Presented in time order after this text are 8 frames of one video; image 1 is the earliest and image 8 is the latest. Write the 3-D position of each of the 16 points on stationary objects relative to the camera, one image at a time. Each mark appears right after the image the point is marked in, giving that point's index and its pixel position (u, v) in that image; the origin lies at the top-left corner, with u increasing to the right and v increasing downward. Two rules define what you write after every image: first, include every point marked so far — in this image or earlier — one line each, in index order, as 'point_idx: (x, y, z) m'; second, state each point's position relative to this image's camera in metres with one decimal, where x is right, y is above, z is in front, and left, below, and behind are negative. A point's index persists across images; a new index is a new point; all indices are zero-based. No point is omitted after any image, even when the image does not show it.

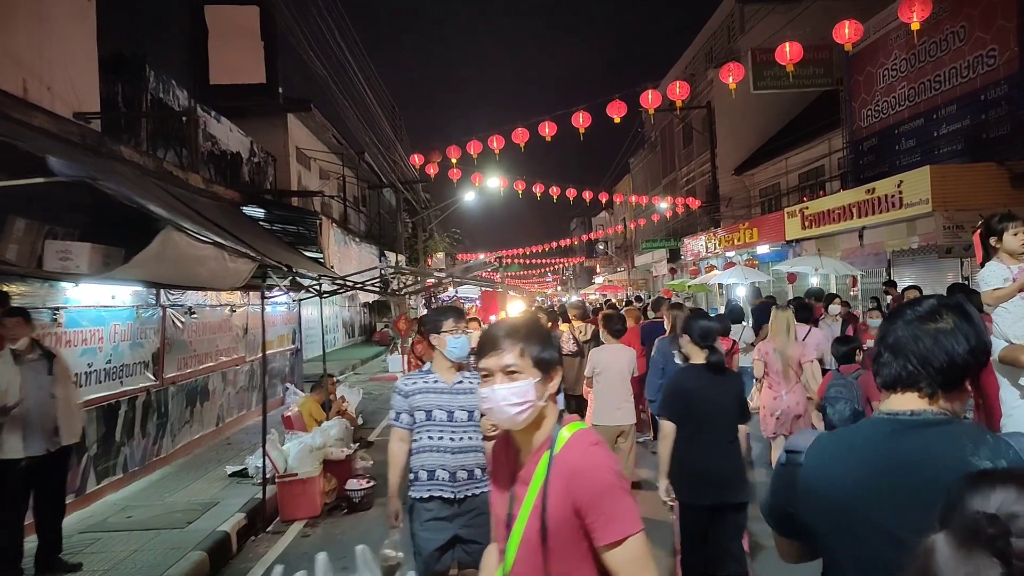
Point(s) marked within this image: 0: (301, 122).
0: (-5.8, +4.6, +17.8) m
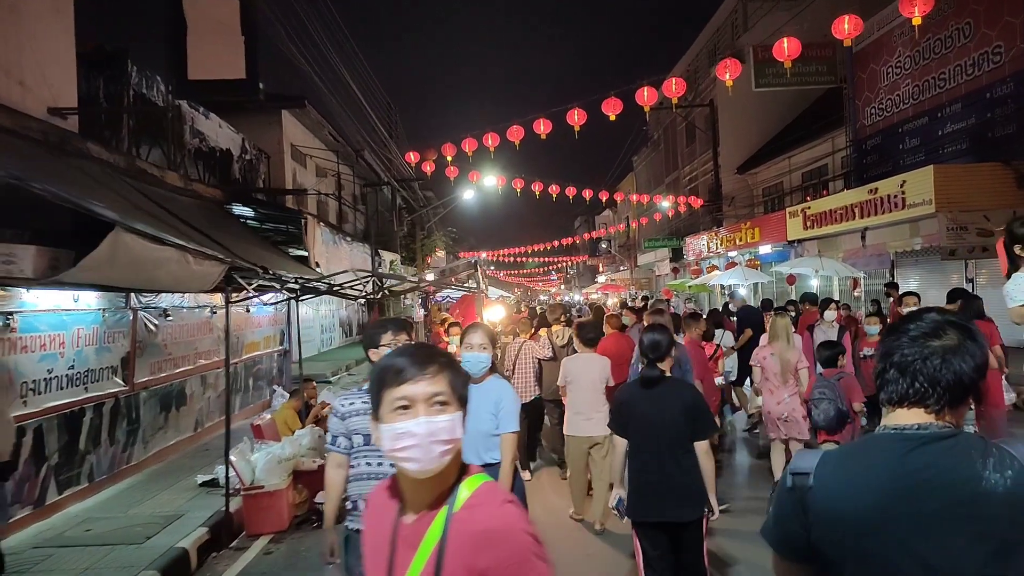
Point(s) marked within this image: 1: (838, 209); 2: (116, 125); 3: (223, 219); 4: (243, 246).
0: (-5.8, +4.6, +17.6) m
1: (+8.4, +2.0, +16.7) m
2: (-5.6, +2.3, +9.2) m
3: (-4.0, +0.9, +9.0) m
4: (-3.3, +0.5, +8.1) m
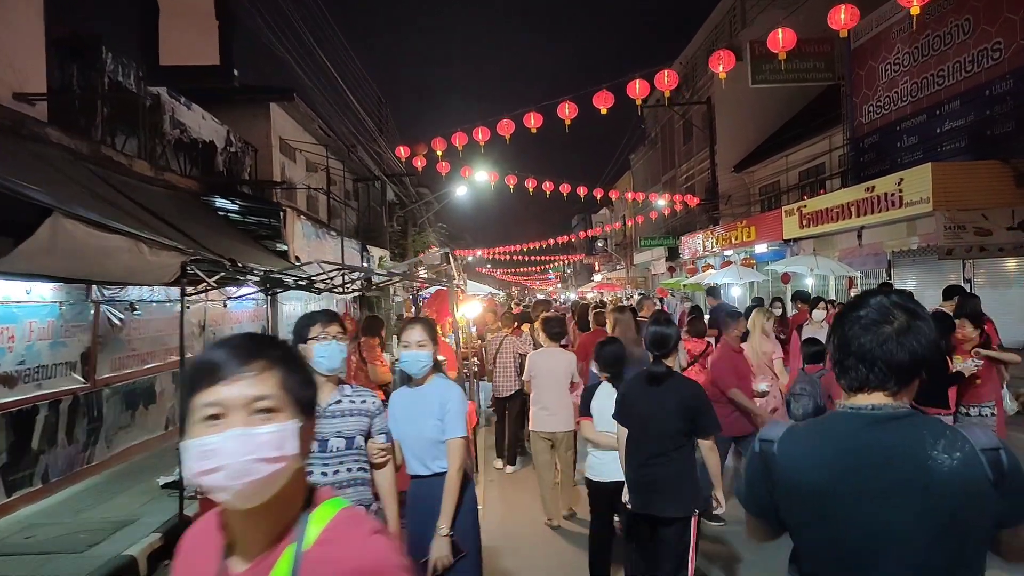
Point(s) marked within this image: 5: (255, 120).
0: (-6.1, +4.7, +17.3) m
1: (+8.2, +2.0, +16.4) m
2: (-5.8, +2.4, +8.9) m
3: (-4.2, +1.0, +8.7) m
4: (-3.5, +0.6, +7.8) m
5: (-6.5, +4.3, +16.5) m
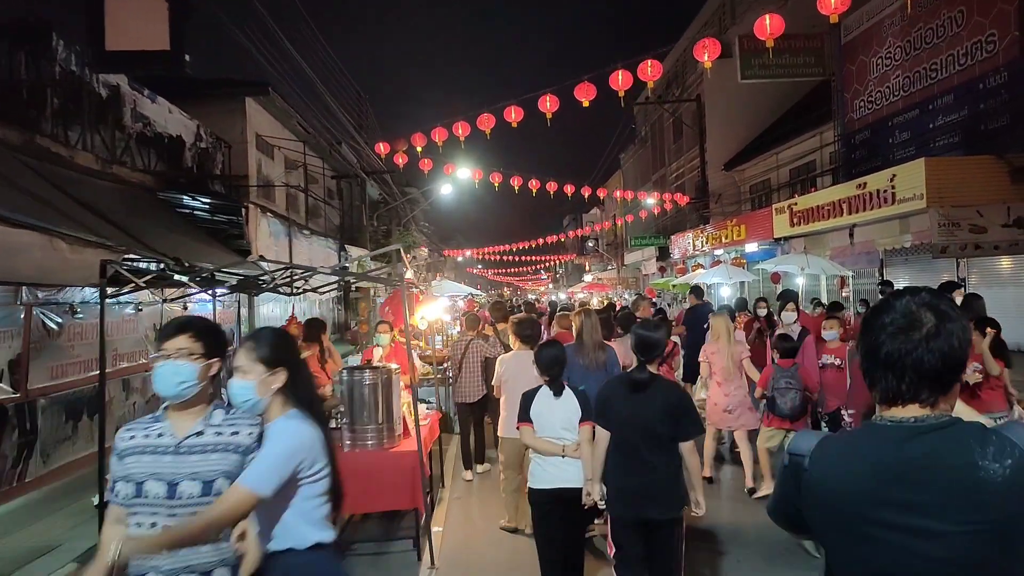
0: (-6.5, +4.7, +16.8) m
1: (+7.8, +2.1, +16.0) m
2: (-6.1, +2.4, +8.4) m
3: (-4.5, +1.0, +8.2) m
4: (-3.9, +0.6, +7.3) m
5: (-6.9, +4.2, +15.9) m
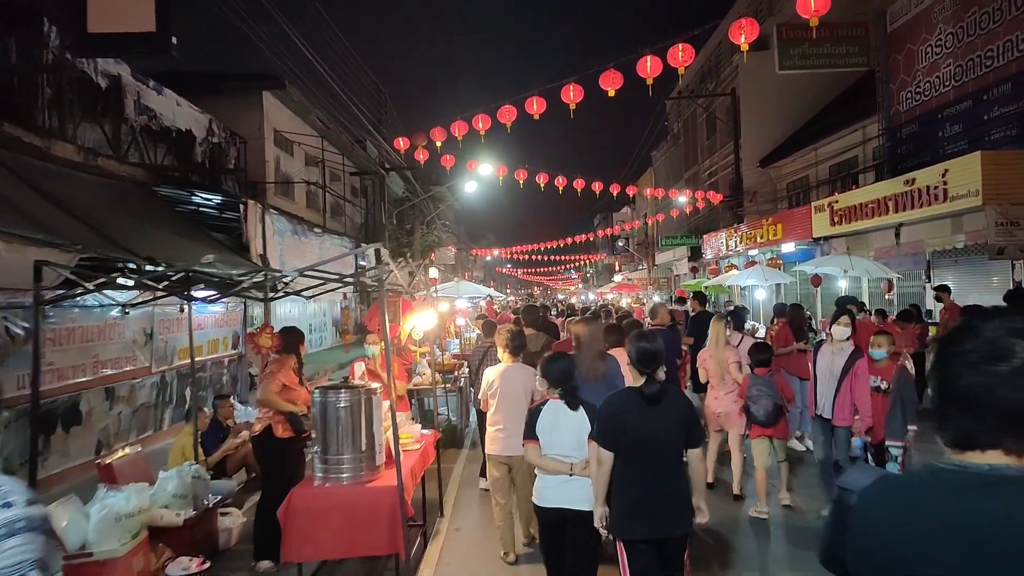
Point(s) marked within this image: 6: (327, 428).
0: (-5.9, +4.7, +16.4) m
1: (+8.3, +2.0, +15.0) m
2: (-5.9, +2.4, +8.0) m
3: (-4.3, +1.0, +7.7) m
4: (-3.7, +0.6, +6.8) m
5: (-6.4, +4.2, +15.6) m
6: (-1.2, -0.9, +3.9) m
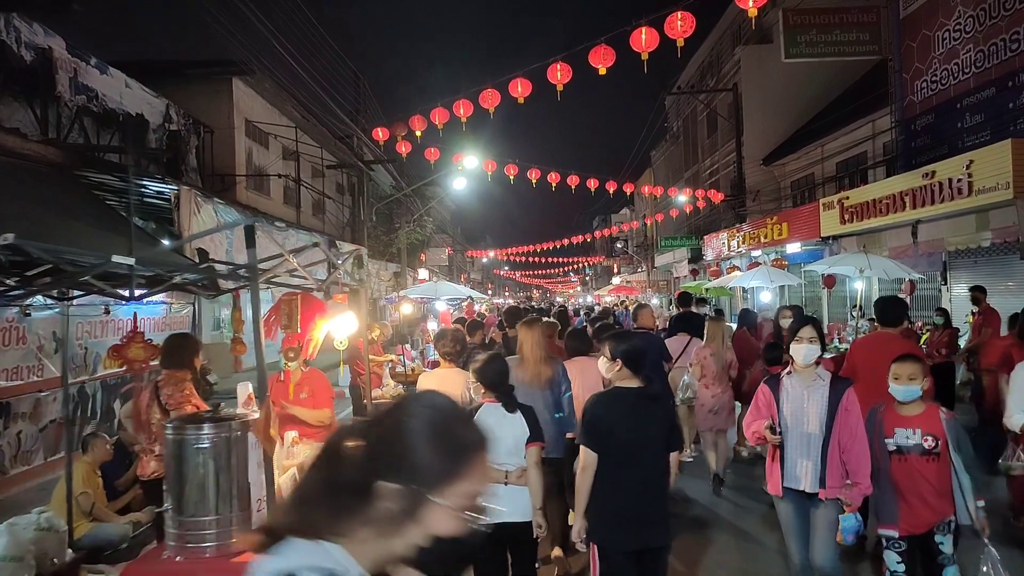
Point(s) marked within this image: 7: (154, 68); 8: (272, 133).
0: (-6.2, +4.7, +15.3) m
1: (+8.0, +1.9, +13.9) m
2: (-6.2, +2.4, +6.9) m
3: (-4.6, +1.0, +6.6) m
4: (-4.0, +0.6, +5.7) m
5: (-6.7, +4.2, +14.5) m
6: (-1.4, -0.8, +2.8) m
7: (-8.2, +5.0, +14.8) m
8: (-6.1, +3.9, +16.3) m
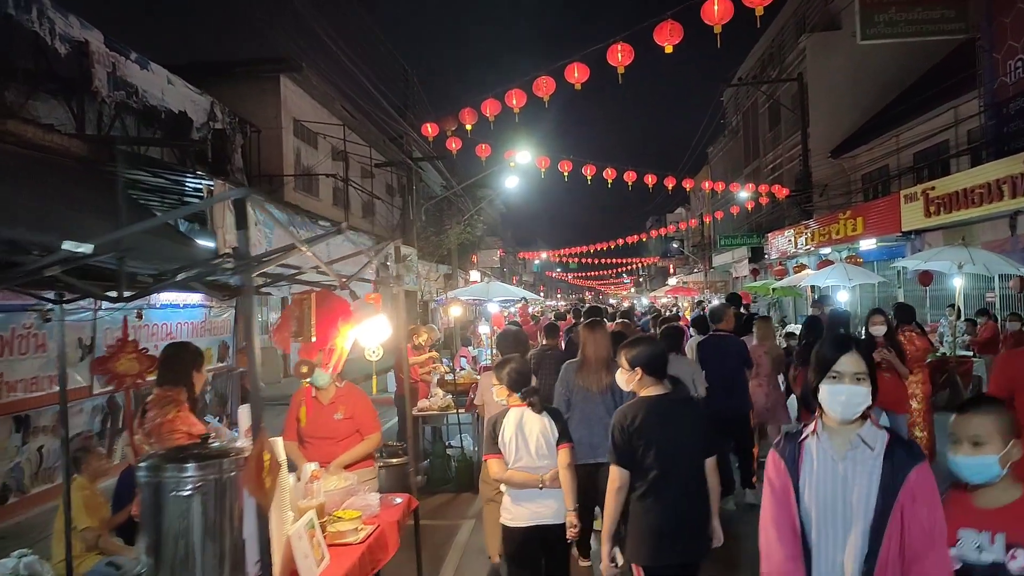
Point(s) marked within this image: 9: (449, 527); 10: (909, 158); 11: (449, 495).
0: (-5.0, +4.6, +15.0) m
1: (+9.1, +2.0, +12.5) m
2: (-5.6, +2.4, +6.6) m
3: (-4.1, +1.0, +6.2) m
4: (-3.5, +0.6, +5.3) m
5: (-5.5, +4.2, +14.2) m
6: (-1.2, -0.8, +2.2) m
7: (-7.0, +4.9, +14.6) m
8: (-4.8, +3.9, +16.0) m
9: (-0.6, -2.1, +5.7) m
10: (+11.6, +3.8, +18.8) m
11: (-0.7, -2.1, +6.6) m
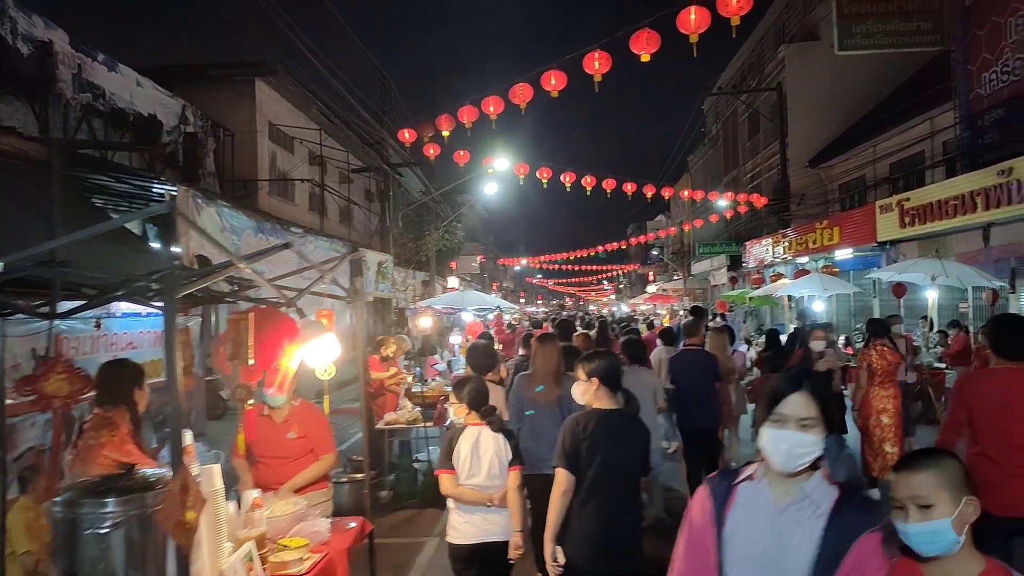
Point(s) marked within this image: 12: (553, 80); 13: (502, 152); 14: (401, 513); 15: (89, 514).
0: (-5.4, +4.5, +14.8) m
1: (+8.6, +1.8, +12.6) m
2: (-5.9, +2.3, +6.4) m
3: (-4.4, +0.9, +6.0) m
4: (-3.8, +0.5, +5.1) m
5: (-6.0, +4.0, +14.0) m
6: (-1.4, -0.9, +2.0) m
7: (-7.5, +4.8, +14.4) m
8: (-5.3, +3.7, +15.7) m
9: (-0.8, -2.2, +5.6) m
10: (+11.0, +3.5, +19.0) m
11: (-1.0, -2.2, +6.4) m
12: (+0.7, +3.3, +10.3) m
13: (-0.3, +3.3, +15.7) m
14: (-1.1, -2.2, +6.4) m
15: (-1.3, -0.7, +2.1) m
